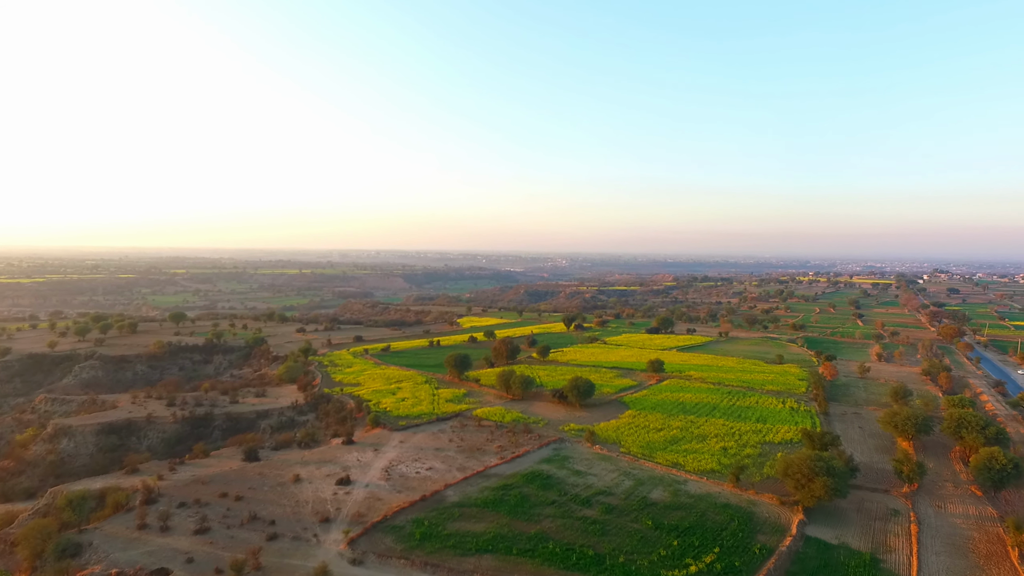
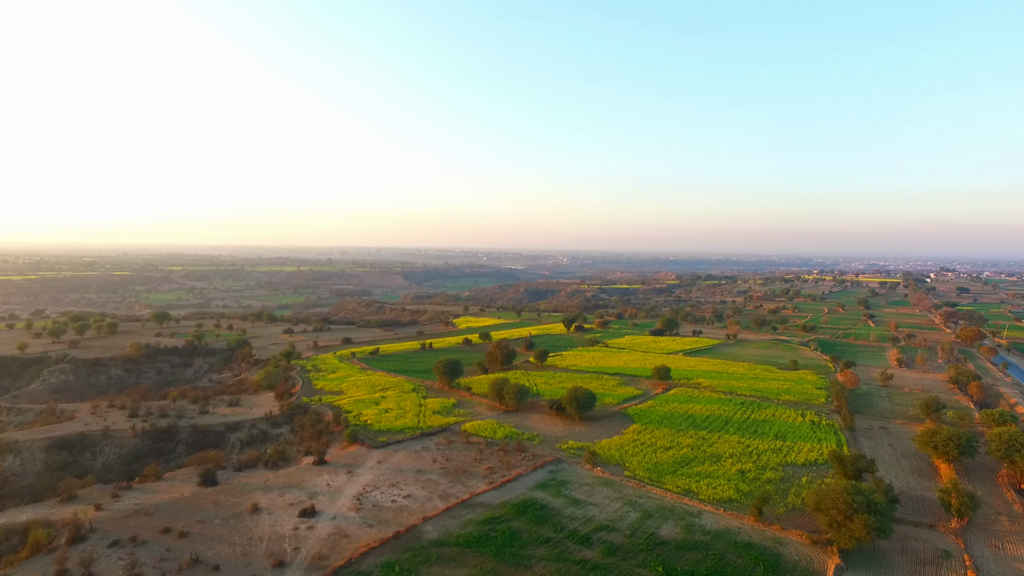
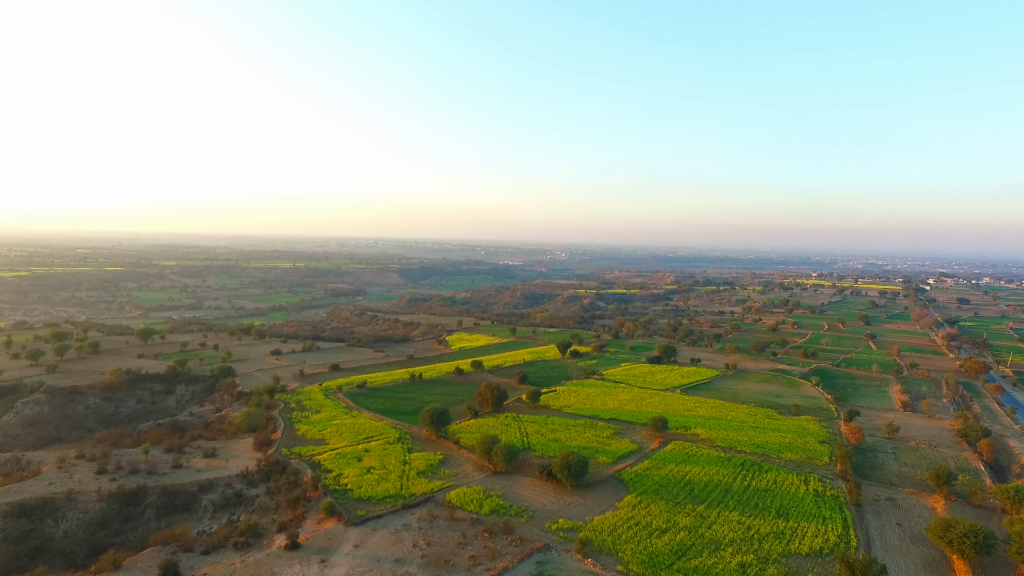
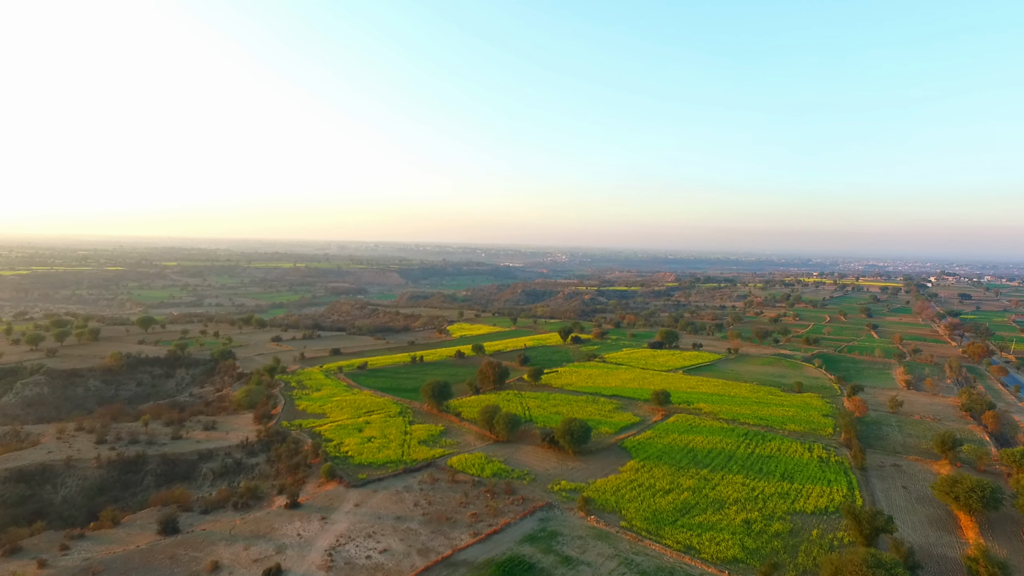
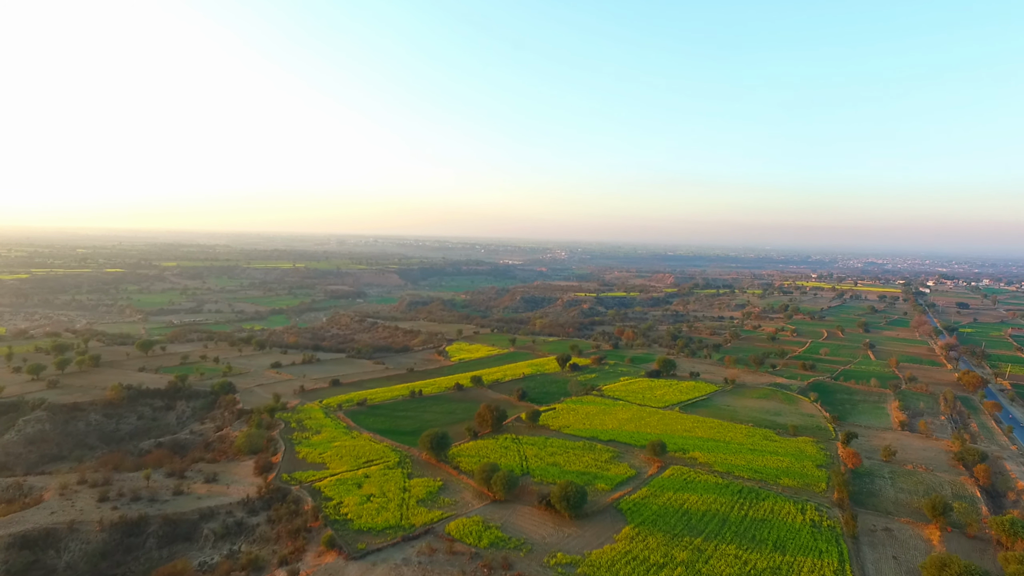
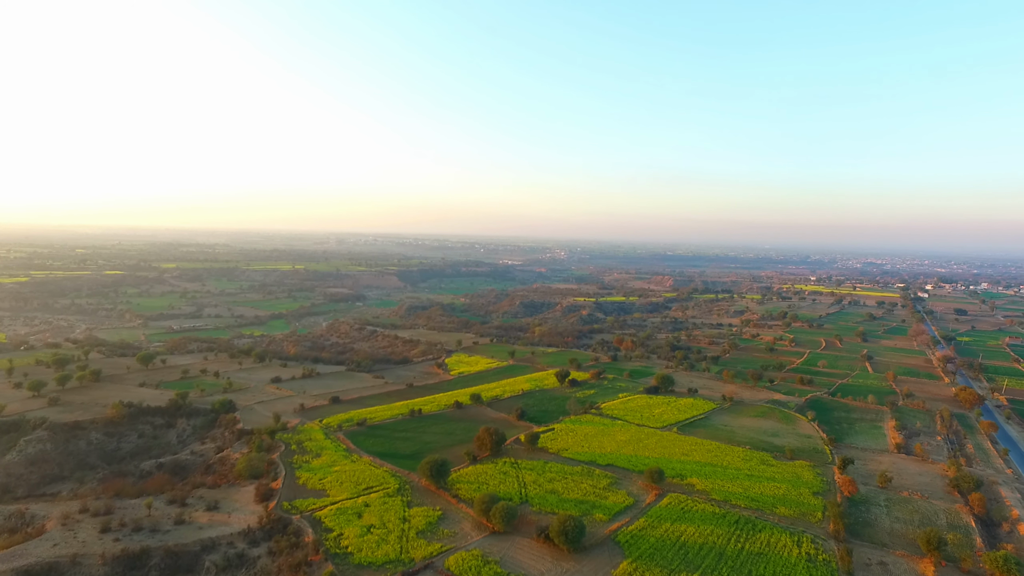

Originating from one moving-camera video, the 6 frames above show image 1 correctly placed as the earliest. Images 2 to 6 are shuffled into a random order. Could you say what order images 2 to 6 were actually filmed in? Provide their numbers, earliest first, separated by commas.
2, 4, 3, 5, 6
